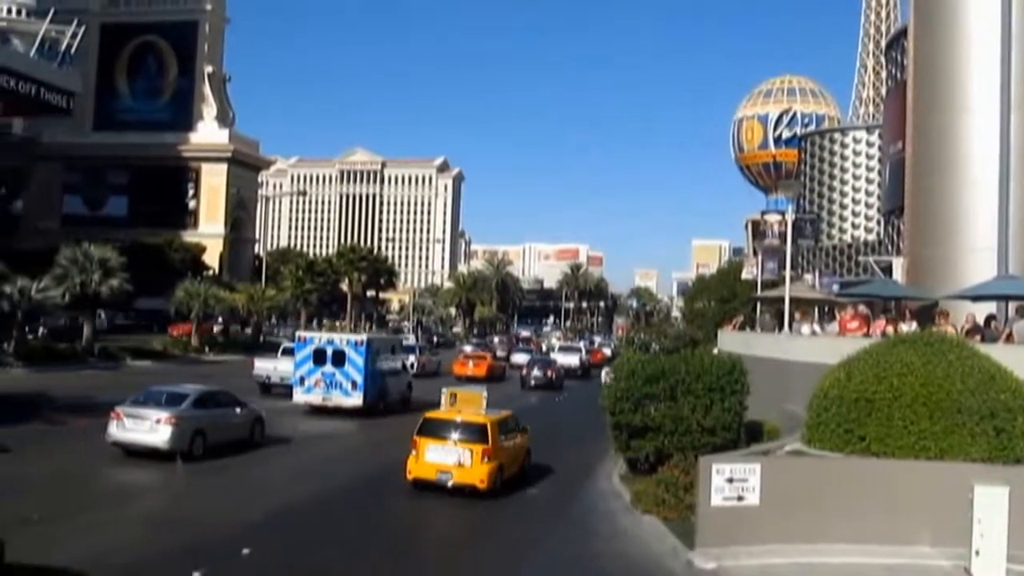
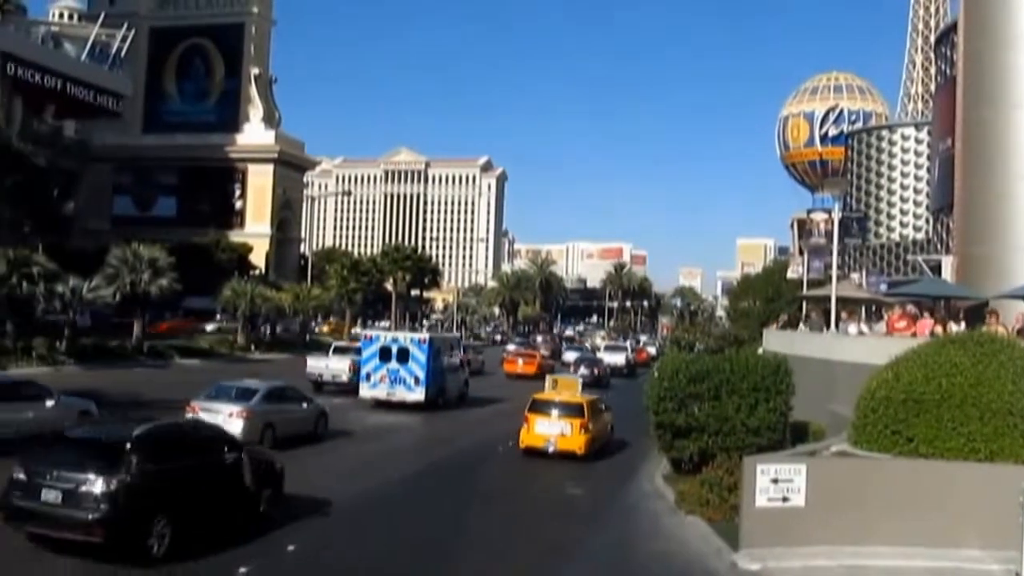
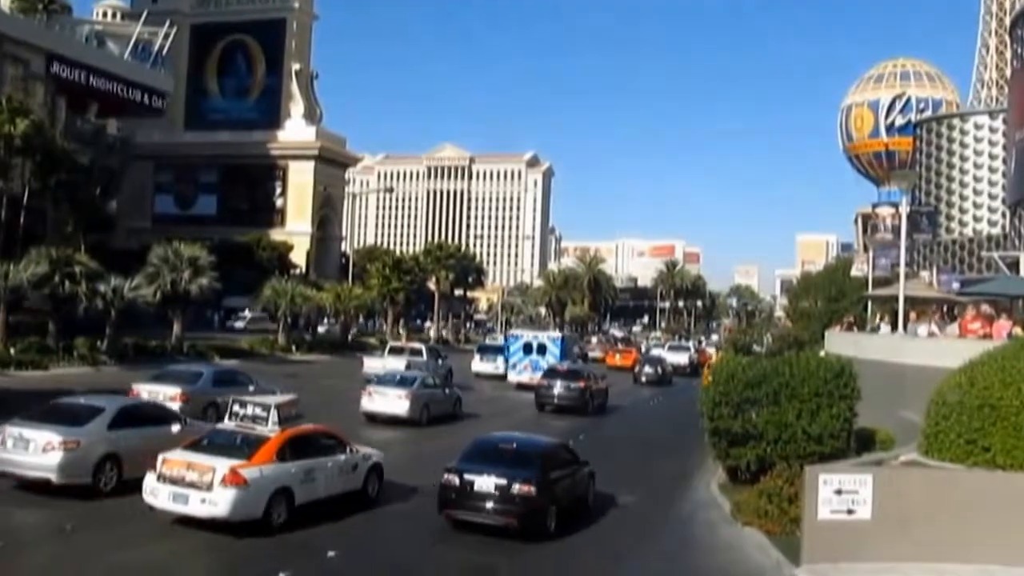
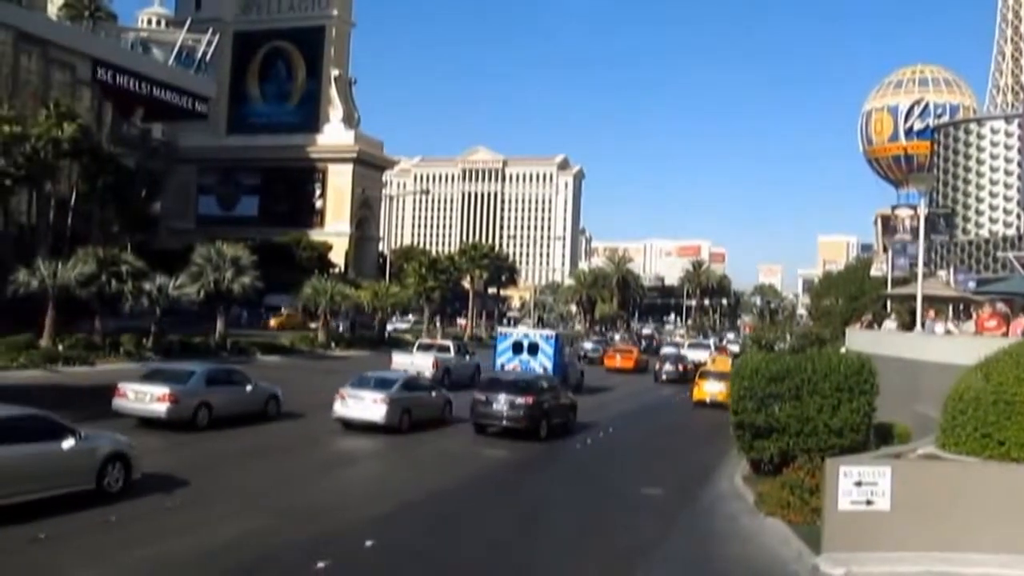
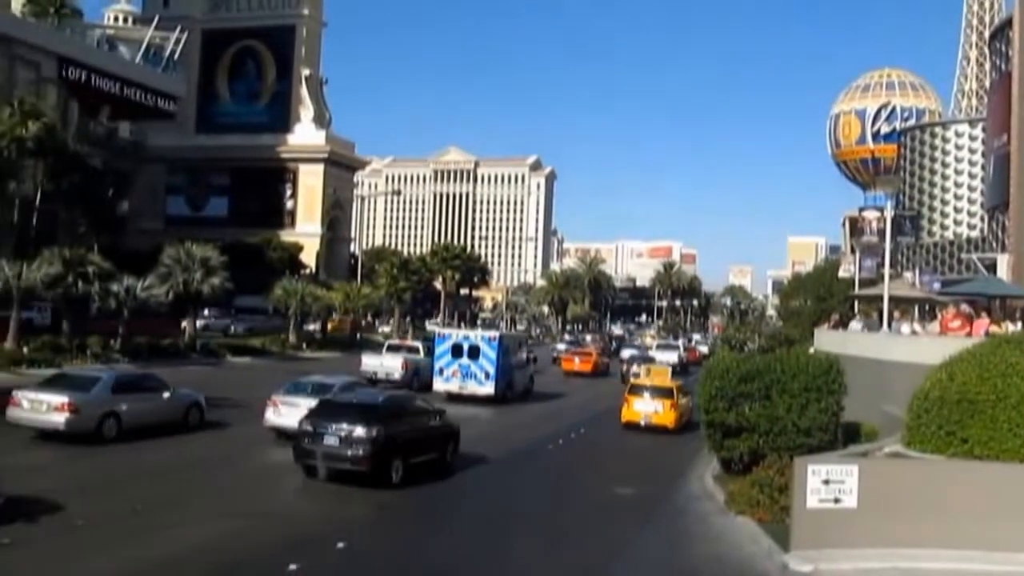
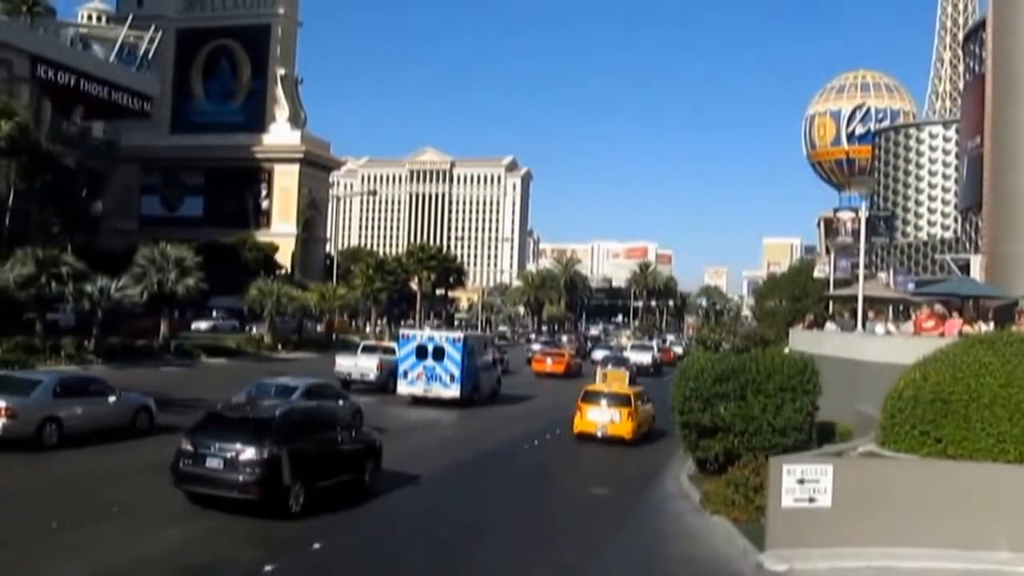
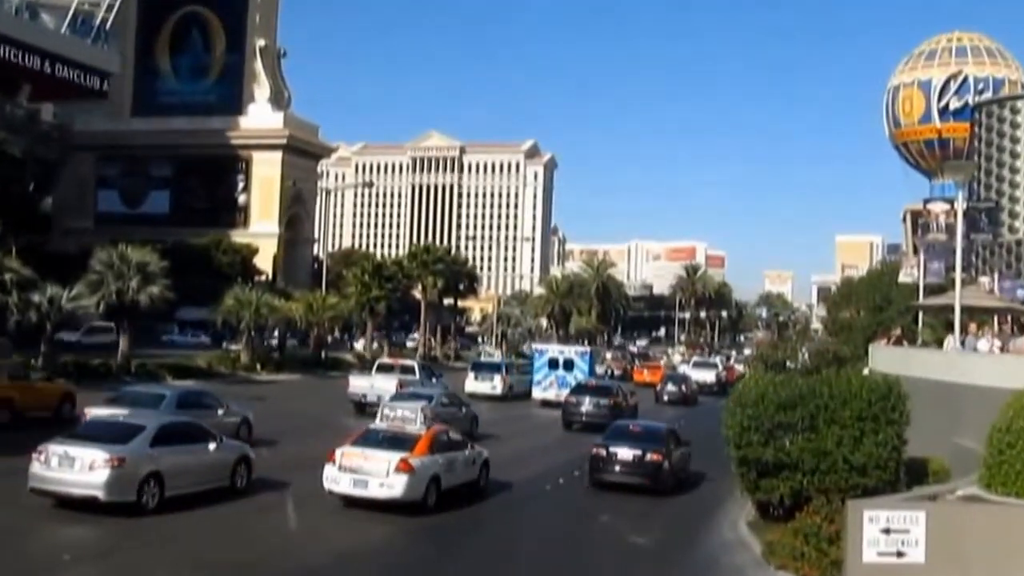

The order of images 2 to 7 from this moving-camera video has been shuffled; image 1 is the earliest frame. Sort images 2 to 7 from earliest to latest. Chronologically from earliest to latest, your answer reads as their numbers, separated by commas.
2, 6, 5, 4, 3, 7
